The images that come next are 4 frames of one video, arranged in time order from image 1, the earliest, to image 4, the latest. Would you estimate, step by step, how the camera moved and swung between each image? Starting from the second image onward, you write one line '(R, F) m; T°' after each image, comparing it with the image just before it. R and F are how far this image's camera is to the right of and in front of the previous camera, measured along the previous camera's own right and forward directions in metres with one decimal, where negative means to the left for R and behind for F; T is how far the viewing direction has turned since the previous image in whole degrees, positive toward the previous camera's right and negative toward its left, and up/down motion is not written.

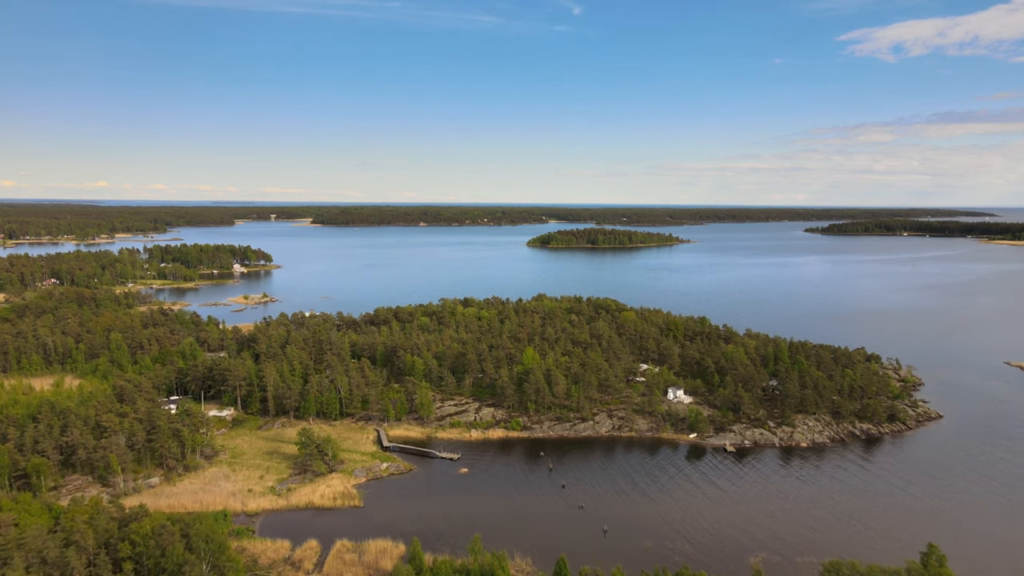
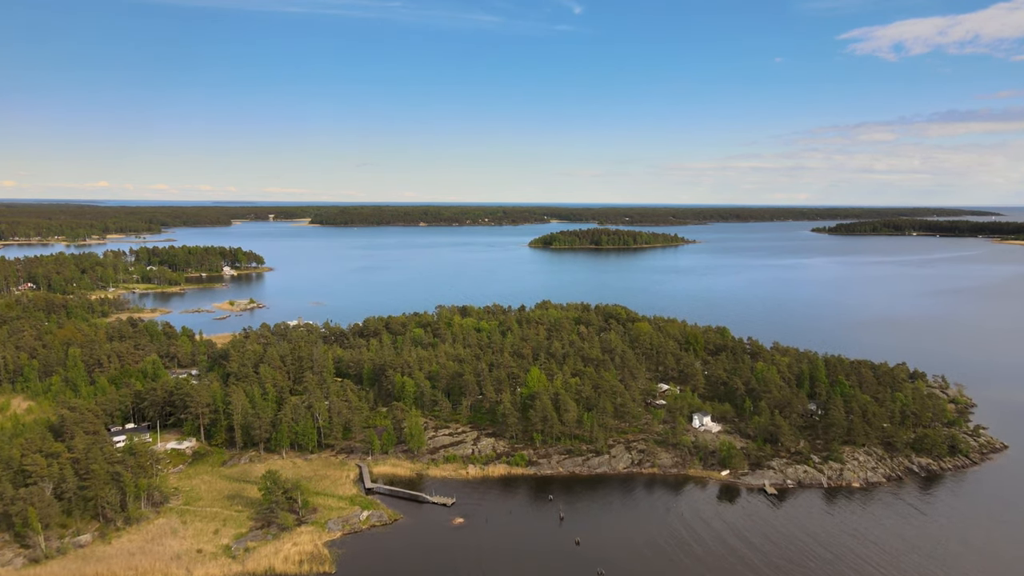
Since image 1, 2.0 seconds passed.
(-0.1, +3.1) m; 0°
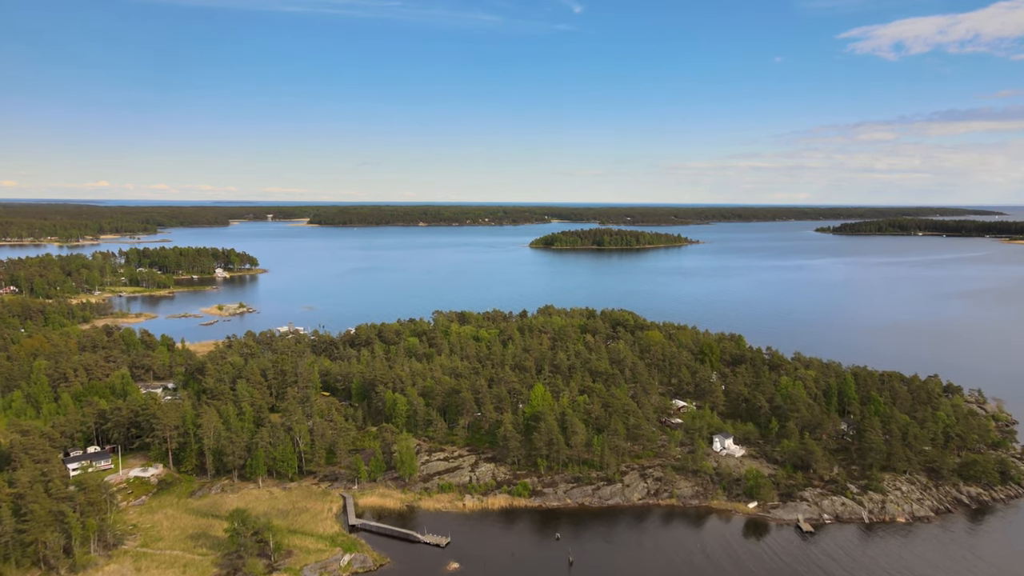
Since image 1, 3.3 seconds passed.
(0.0, +2.1) m; 0°
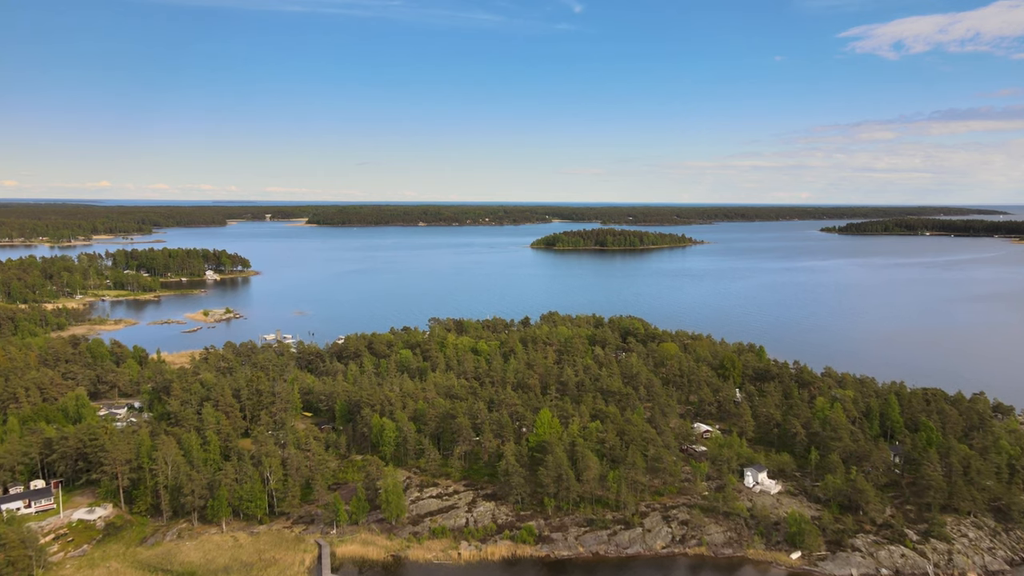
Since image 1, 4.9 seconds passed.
(-0.1, +2.5) m; 0°
